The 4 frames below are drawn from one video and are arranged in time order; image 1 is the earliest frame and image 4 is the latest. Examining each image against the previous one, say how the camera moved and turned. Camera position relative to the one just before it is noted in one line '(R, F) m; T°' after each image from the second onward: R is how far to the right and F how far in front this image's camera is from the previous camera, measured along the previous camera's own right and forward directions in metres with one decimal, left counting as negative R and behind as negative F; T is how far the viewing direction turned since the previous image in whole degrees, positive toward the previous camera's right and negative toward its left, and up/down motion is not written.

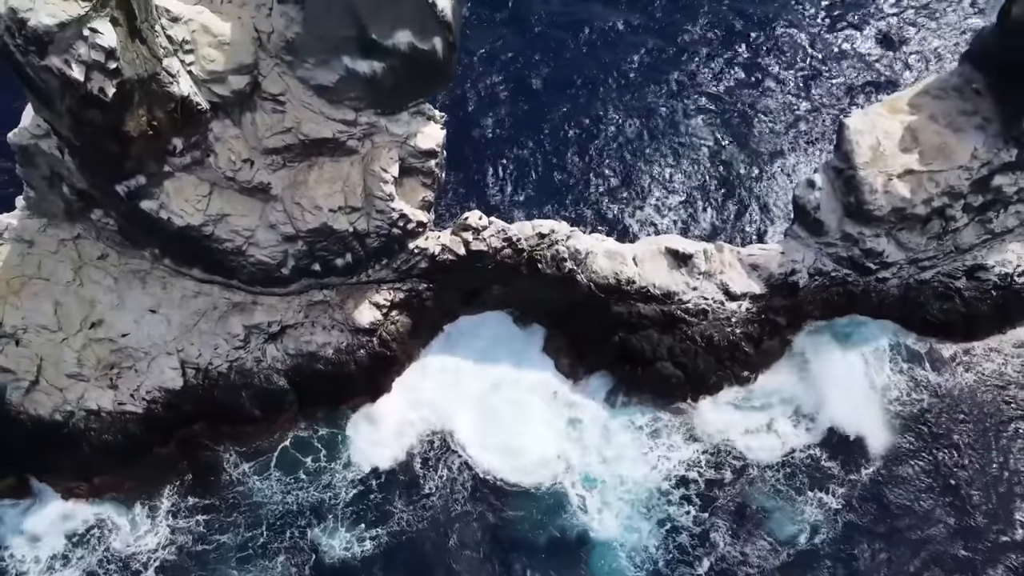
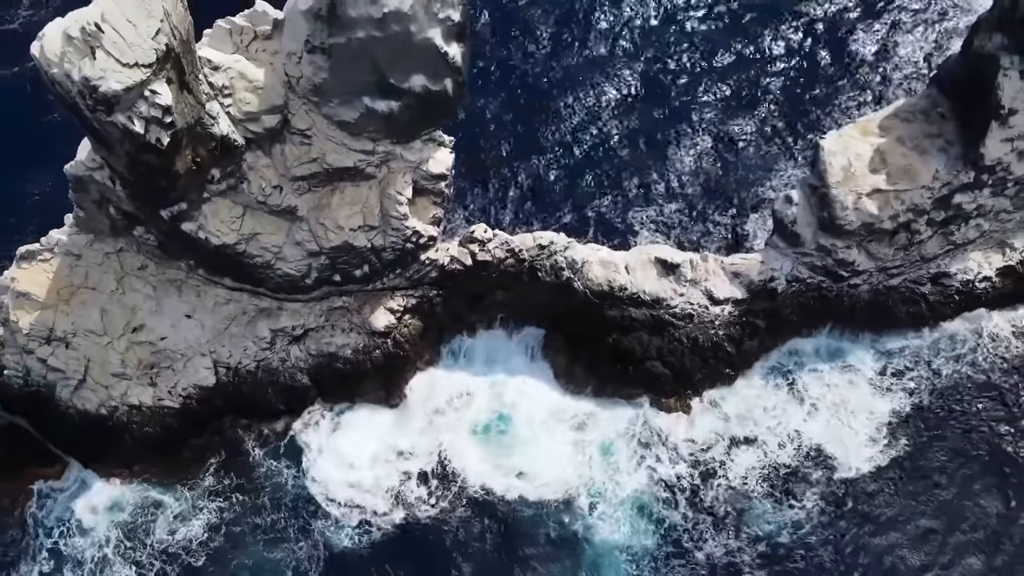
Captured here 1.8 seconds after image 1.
(0.0, -2.0) m; 0°
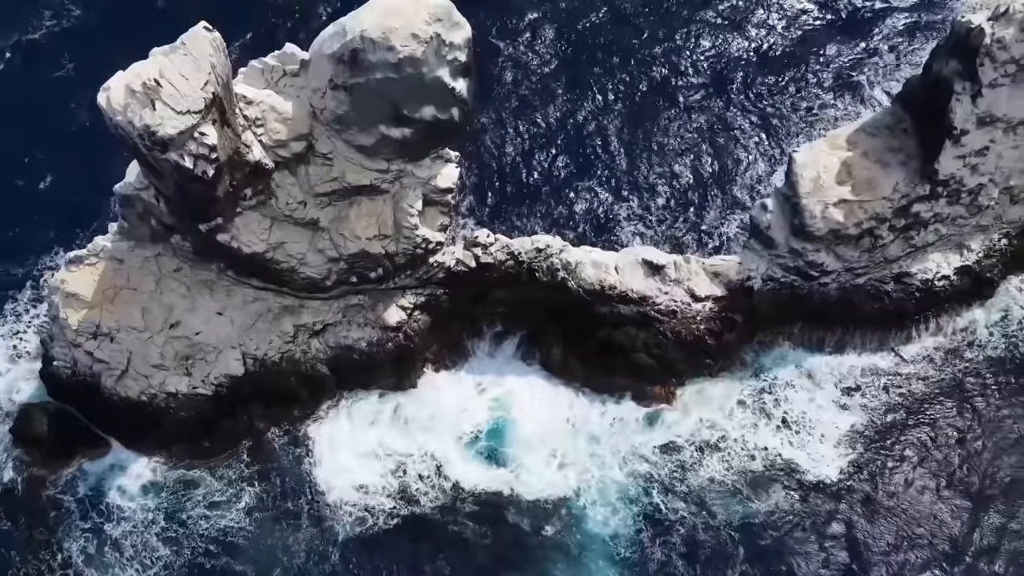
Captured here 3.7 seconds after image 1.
(0.0, -2.3) m; 0°
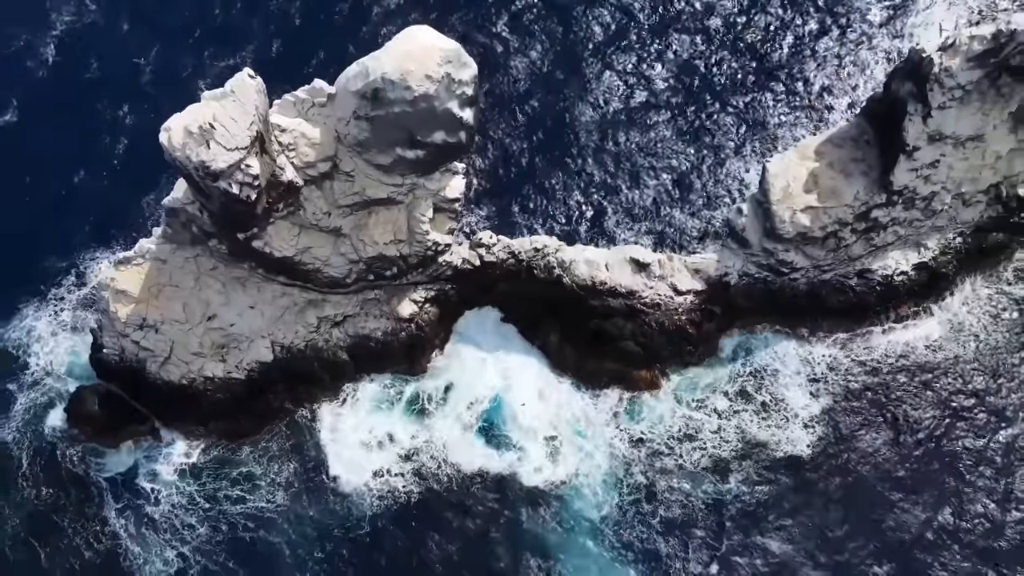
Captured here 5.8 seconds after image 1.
(0.0, -2.8) m; 0°
